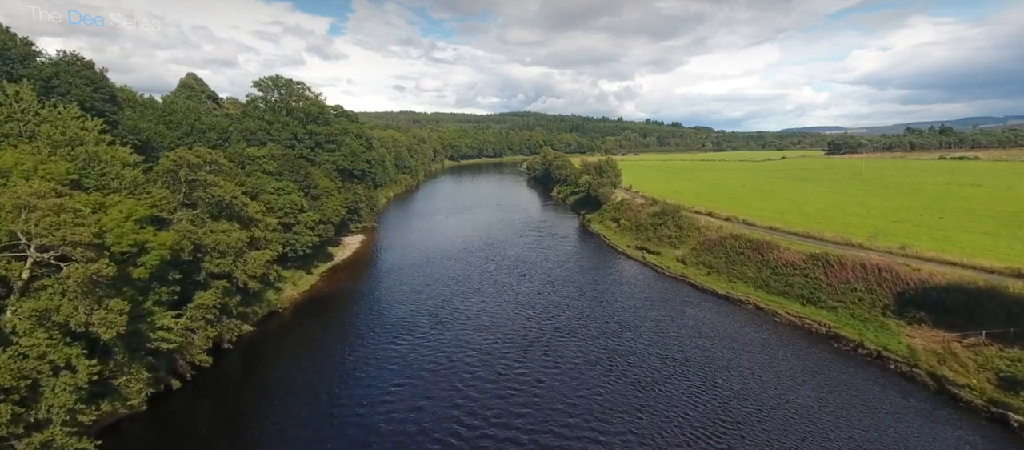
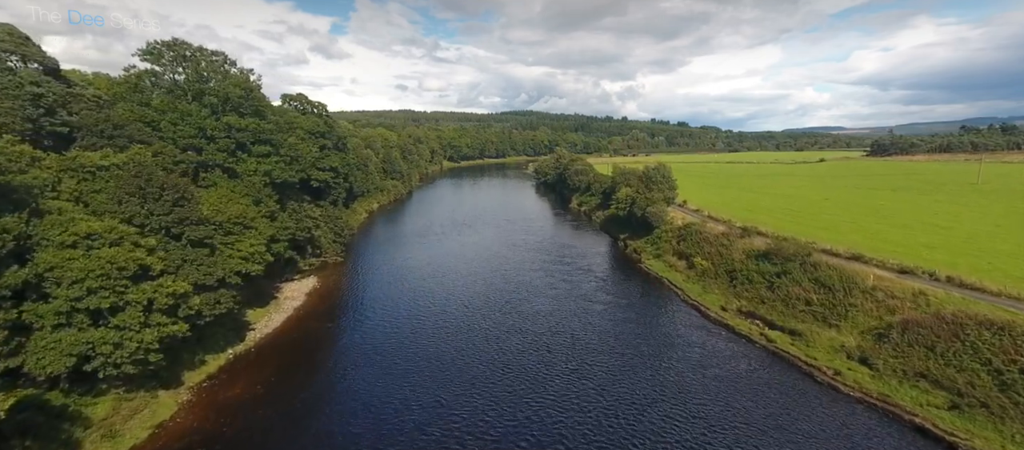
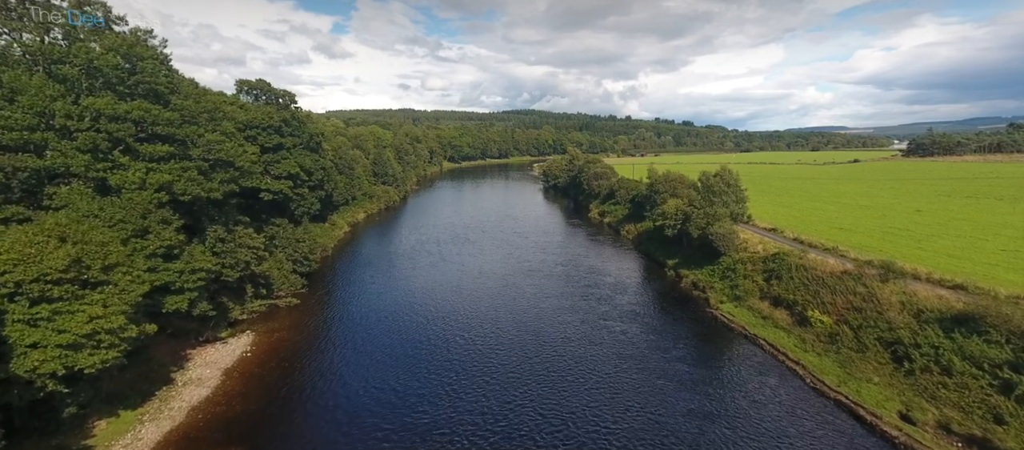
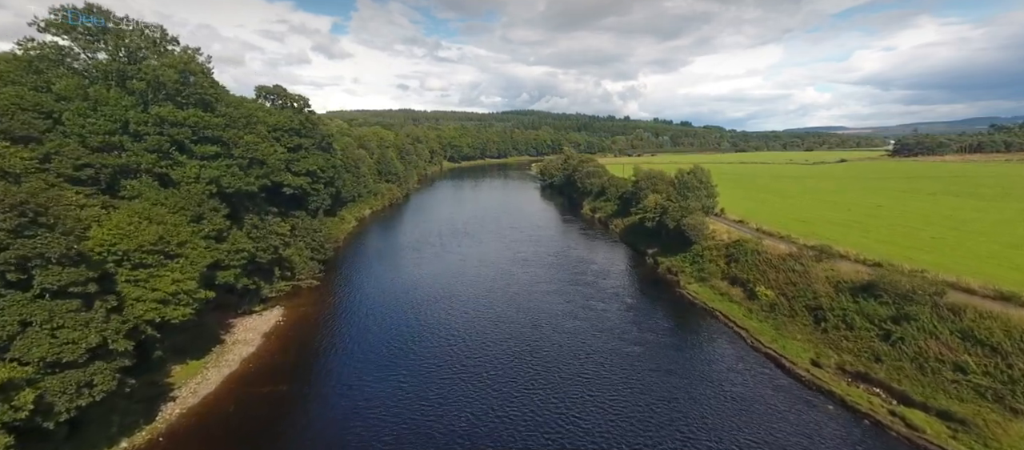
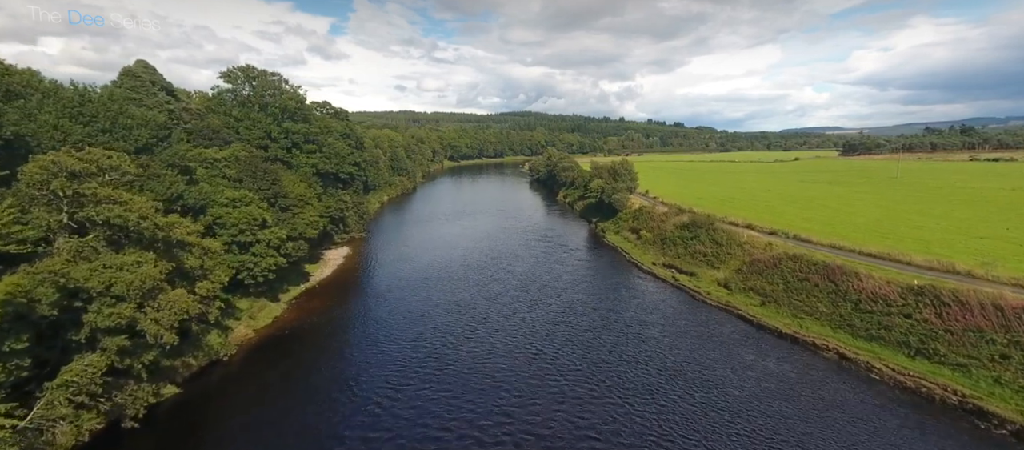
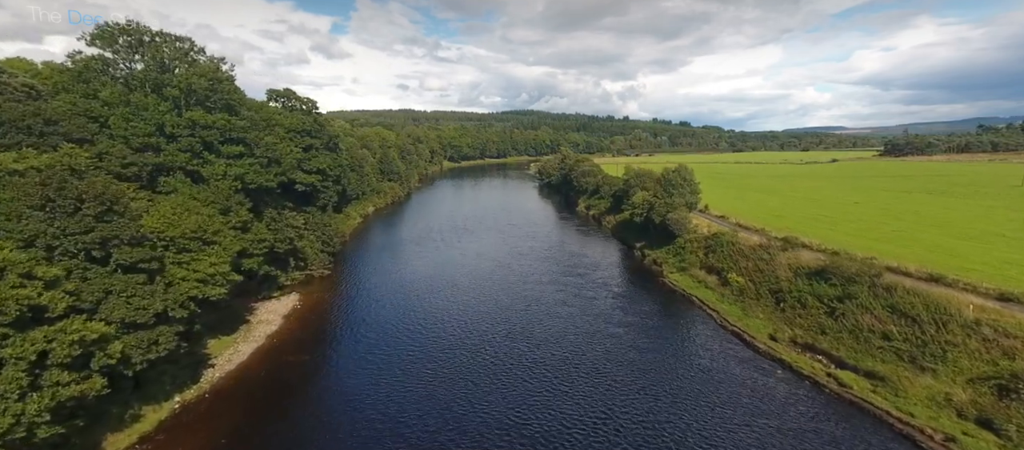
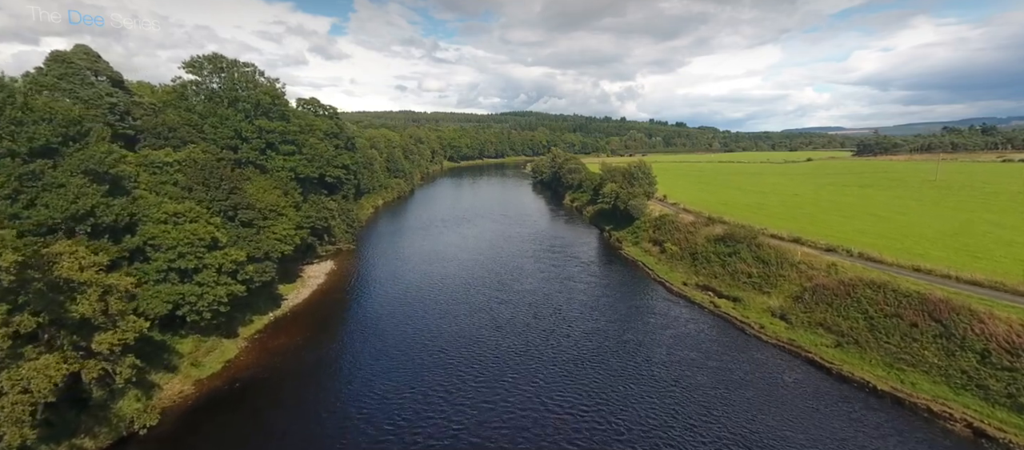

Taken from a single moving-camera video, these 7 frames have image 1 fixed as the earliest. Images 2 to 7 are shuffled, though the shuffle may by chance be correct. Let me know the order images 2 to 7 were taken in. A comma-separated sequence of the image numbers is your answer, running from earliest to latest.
5, 7, 2, 6, 4, 3
